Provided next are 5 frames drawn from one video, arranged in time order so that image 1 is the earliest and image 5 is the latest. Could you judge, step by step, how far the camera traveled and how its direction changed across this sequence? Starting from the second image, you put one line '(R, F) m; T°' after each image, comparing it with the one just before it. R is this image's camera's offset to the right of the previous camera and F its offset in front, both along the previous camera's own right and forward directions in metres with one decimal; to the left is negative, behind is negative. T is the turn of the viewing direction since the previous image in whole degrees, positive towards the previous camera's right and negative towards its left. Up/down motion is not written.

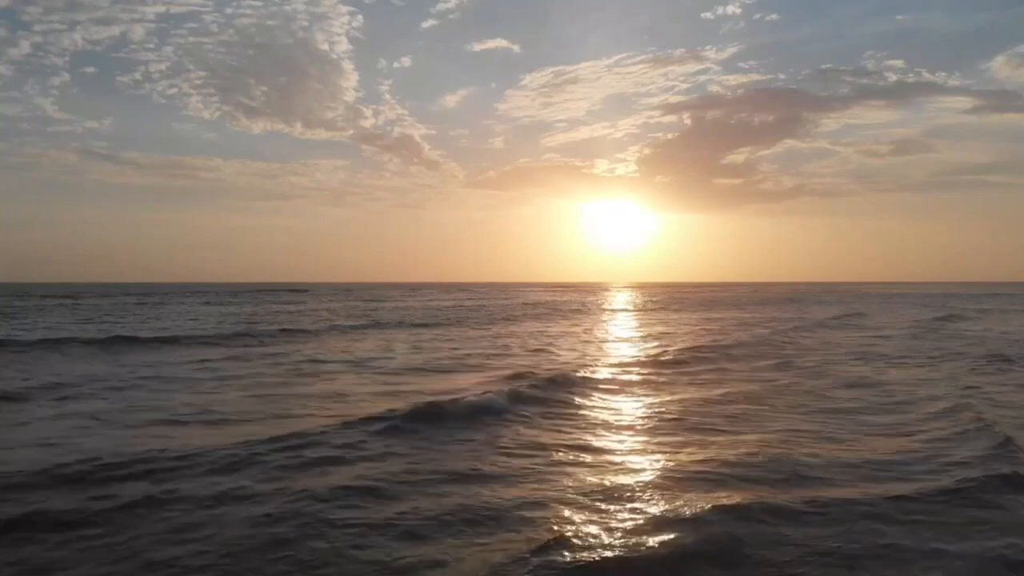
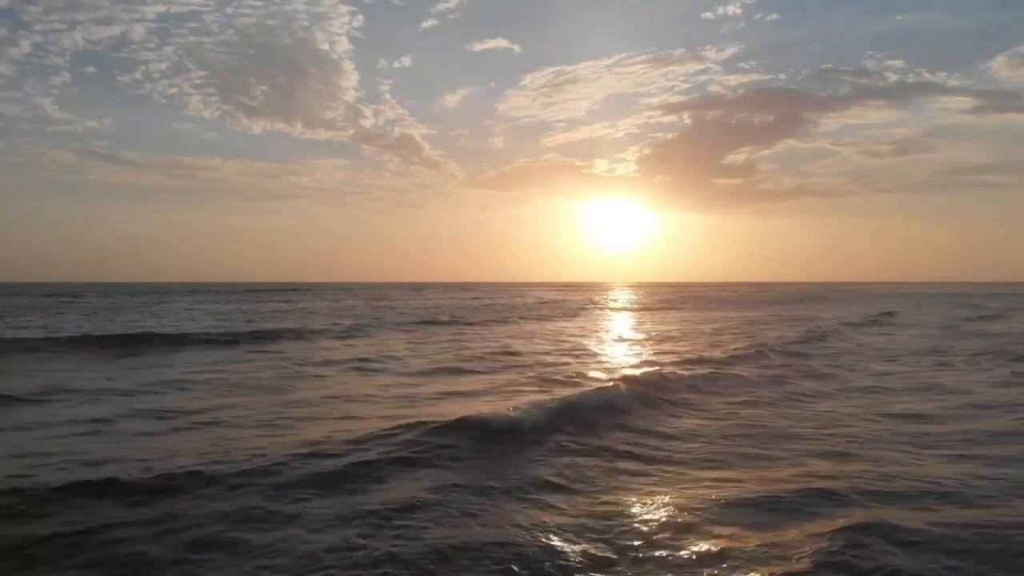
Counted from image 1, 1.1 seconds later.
(-0.6, -0.1) m; 0°
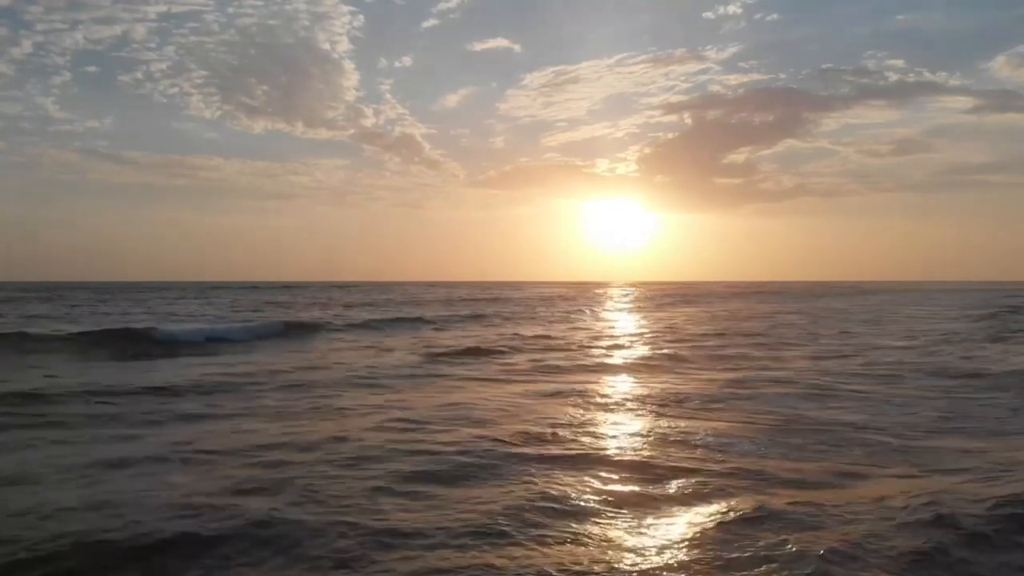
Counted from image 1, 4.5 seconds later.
(-0.1, -0.1) m; 0°
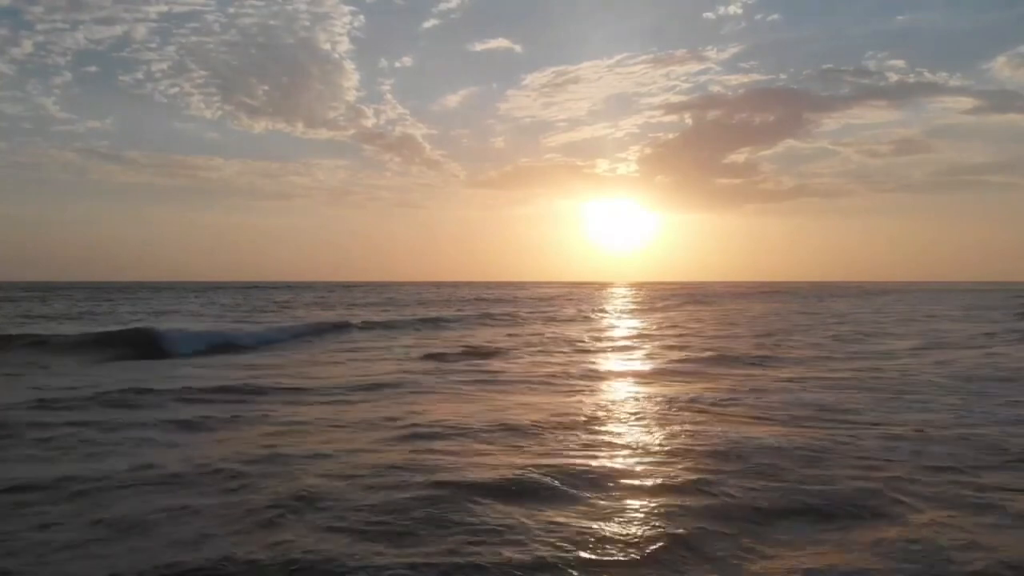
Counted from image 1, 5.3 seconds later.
(-1.3, -1.4) m; 0°
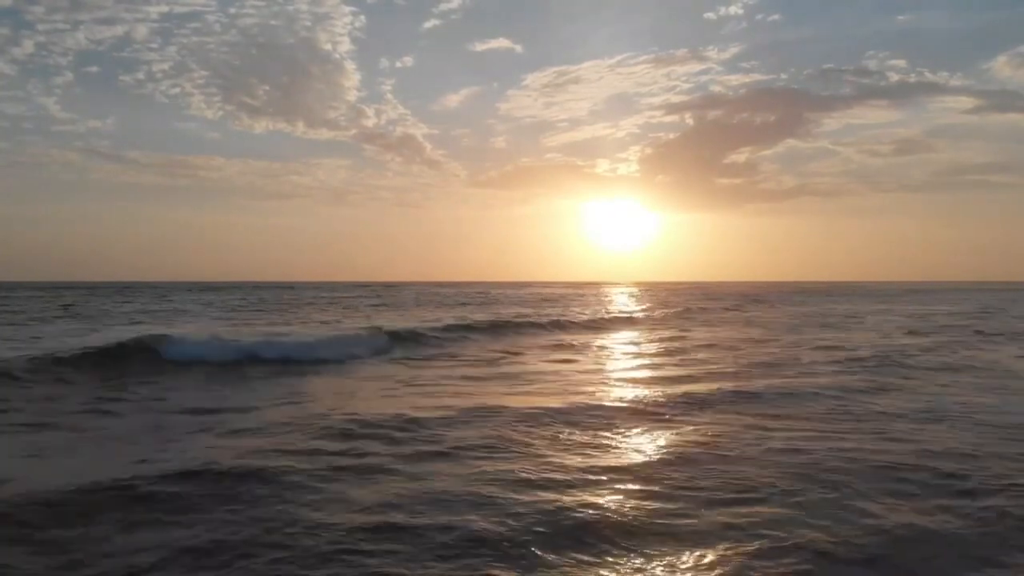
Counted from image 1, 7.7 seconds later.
(-1.1, +0.3) m; 0°
